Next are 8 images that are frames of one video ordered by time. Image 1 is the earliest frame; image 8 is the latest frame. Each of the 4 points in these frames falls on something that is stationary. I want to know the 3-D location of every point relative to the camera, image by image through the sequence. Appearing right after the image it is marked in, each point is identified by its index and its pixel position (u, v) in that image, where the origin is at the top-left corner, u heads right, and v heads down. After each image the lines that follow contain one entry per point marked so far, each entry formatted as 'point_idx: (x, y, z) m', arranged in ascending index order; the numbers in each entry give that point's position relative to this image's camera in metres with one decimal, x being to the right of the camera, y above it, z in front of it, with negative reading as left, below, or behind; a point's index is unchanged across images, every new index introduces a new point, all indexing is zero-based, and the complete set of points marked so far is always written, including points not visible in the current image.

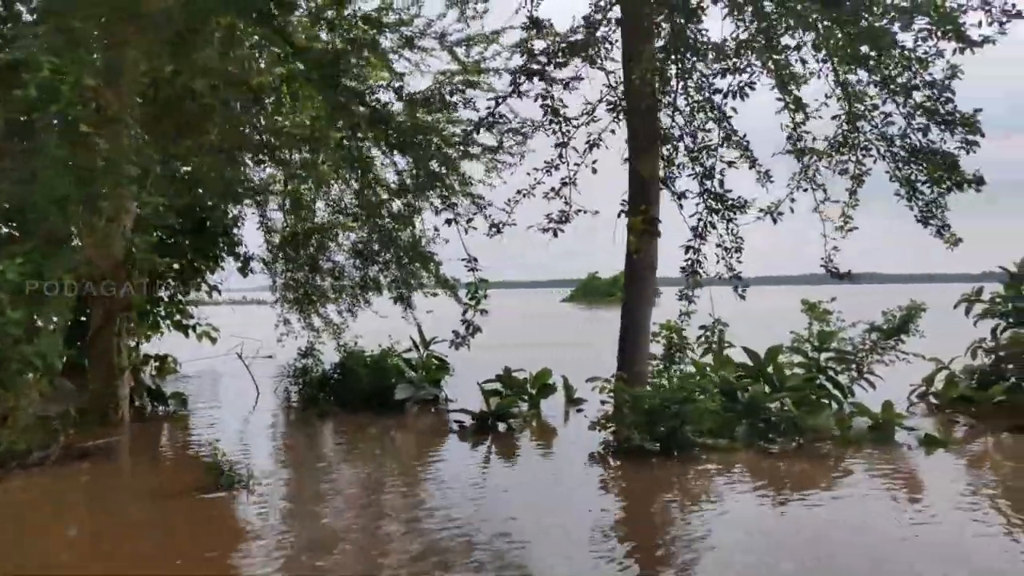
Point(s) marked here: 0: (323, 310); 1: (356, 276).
0: (-2.5, -0.3, +10.3) m
1: (-2.0, +0.2, +9.9) m
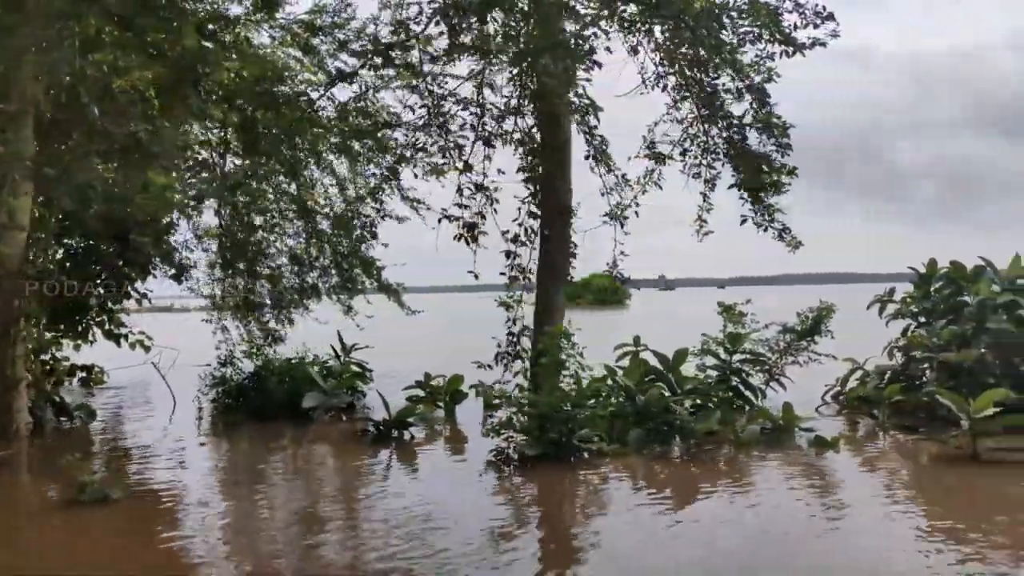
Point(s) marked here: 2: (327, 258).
0: (-3.2, -0.4, +10.2) m
1: (-2.7, +0.1, +9.8) m
2: (-2.3, +0.4, +9.6) m
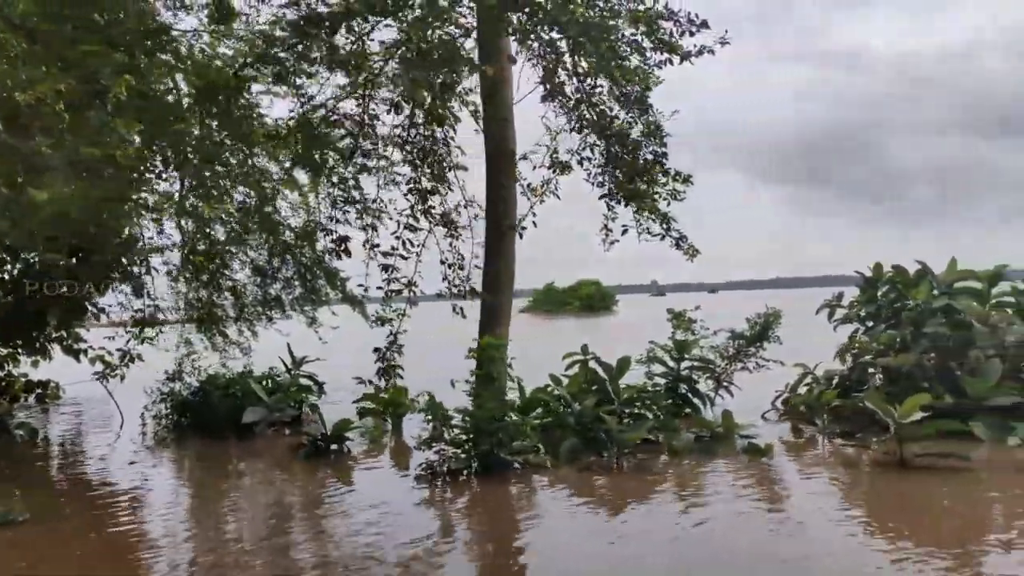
0: (-3.7, -0.5, +10.1) m
1: (-3.1, -0.1, +9.7) m
2: (-2.7, +0.2, +9.5) m
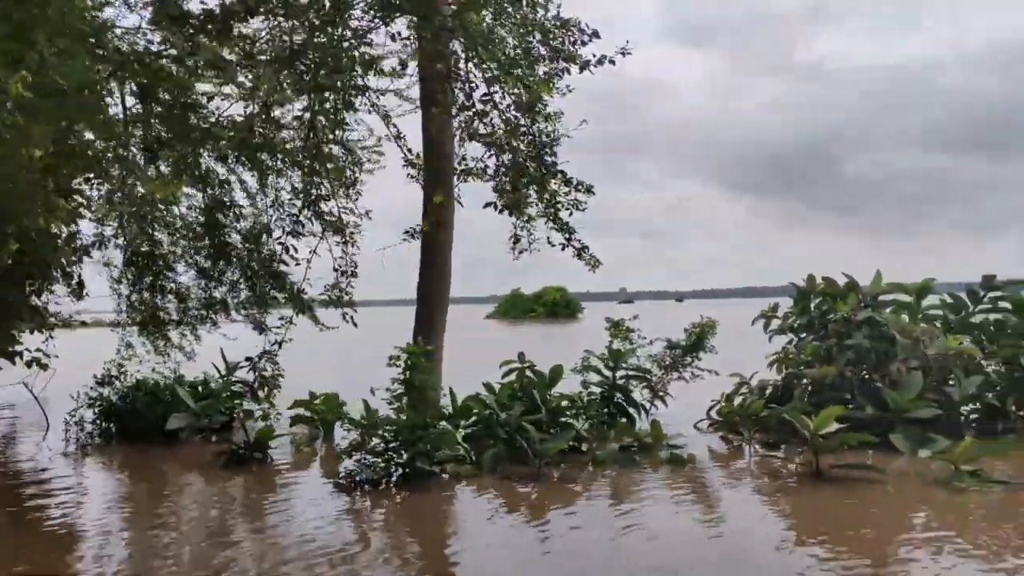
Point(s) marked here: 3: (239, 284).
0: (-4.3, -0.6, +9.9) m
1: (-3.8, -0.1, +9.6) m
2: (-3.3, +0.2, +9.4) m
3: (-3.3, +0.1, +9.4) m
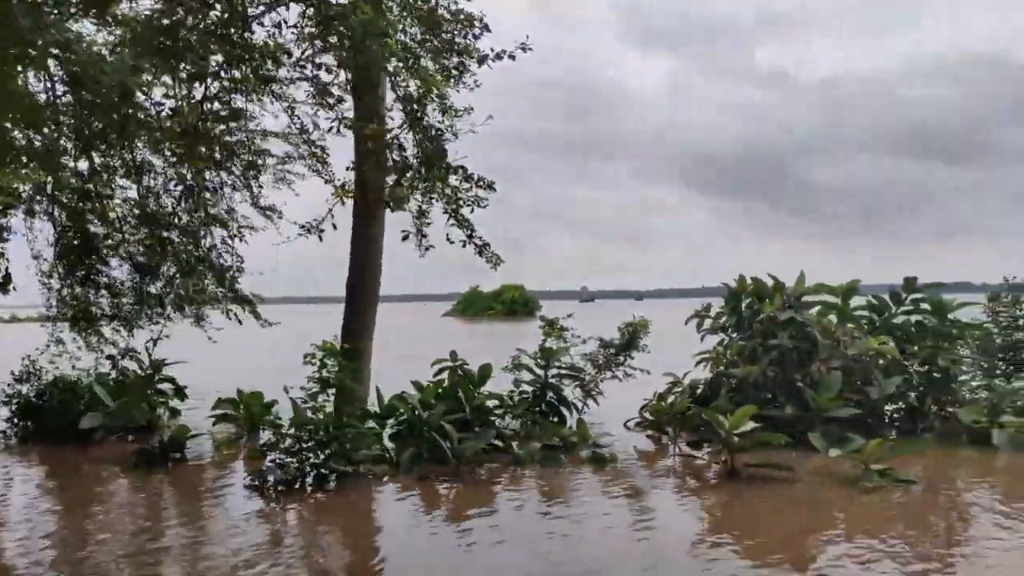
0: (-5.0, -0.5, +9.6) m
1: (-4.4, 0.0, +9.3) m
2: (-3.9, +0.2, +9.1) m
3: (-3.9, +0.1, +9.2) m
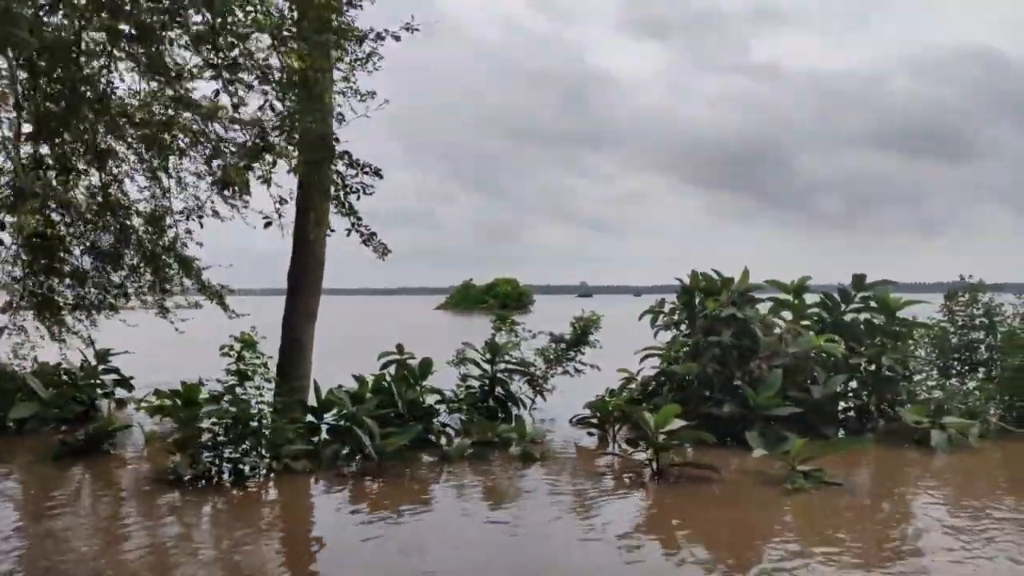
0: (-5.3, -0.4, +9.5) m
1: (-4.8, +0.1, +9.2) m
2: (-4.3, +0.4, +9.0) m
3: (-4.3, +0.2, +9.1) m
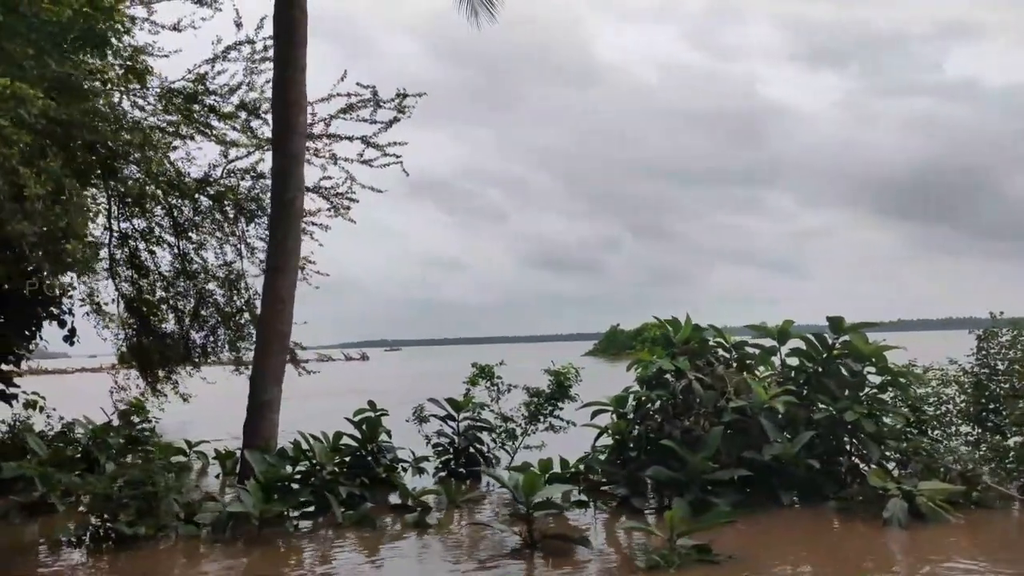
0: (-4.6, -1.1, +10.2) m
1: (-4.1, -0.6, +9.9) m
2: (-3.7, -0.4, +9.6) m
3: (-3.6, -0.5, +9.7) m
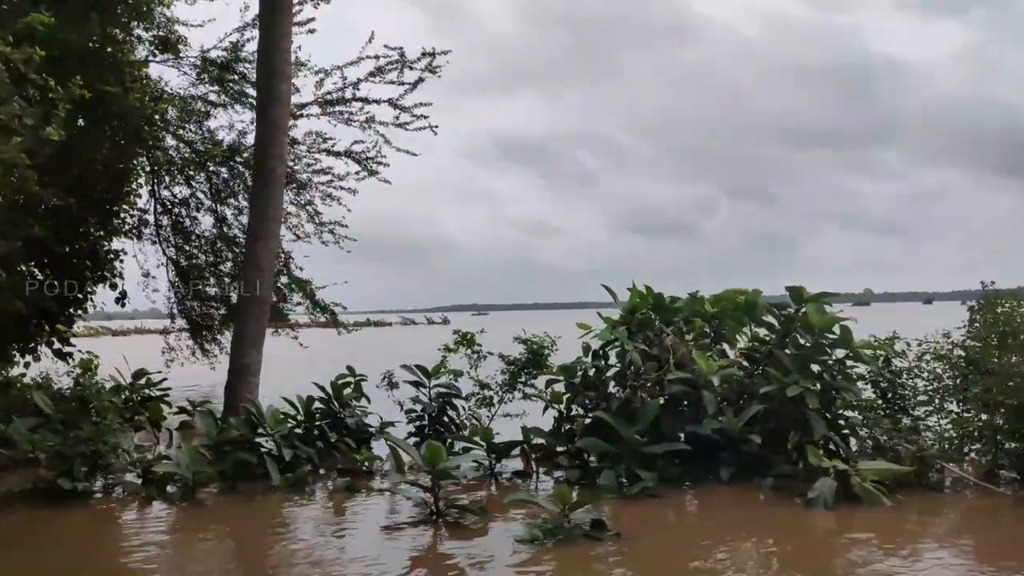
0: (-4.1, -0.7, +10.7) m
1: (-3.7, -0.2, +10.3) m
2: (-3.3, +0.1, +10.0) m
3: (-3.3, -0.1, +10.0) m
